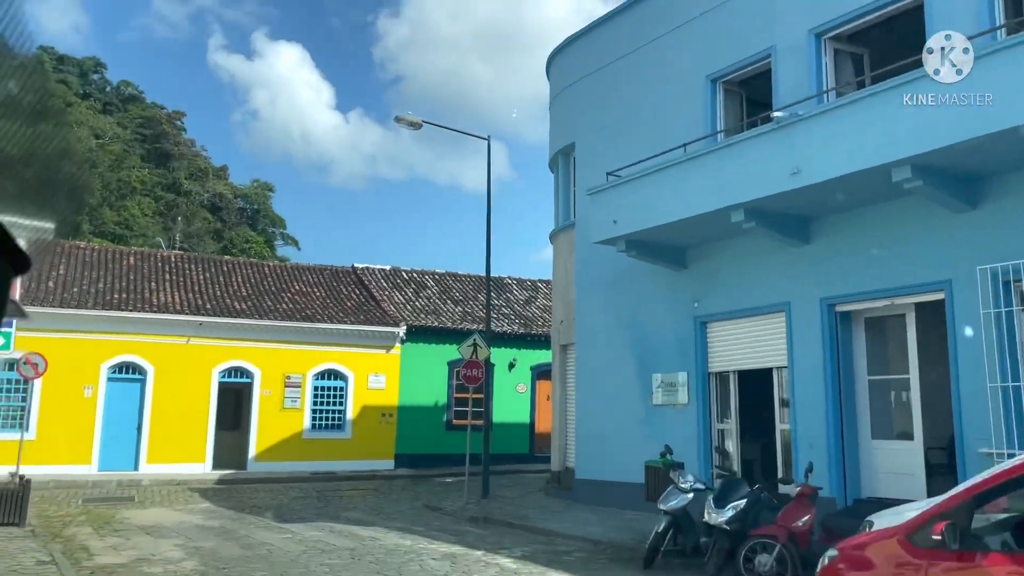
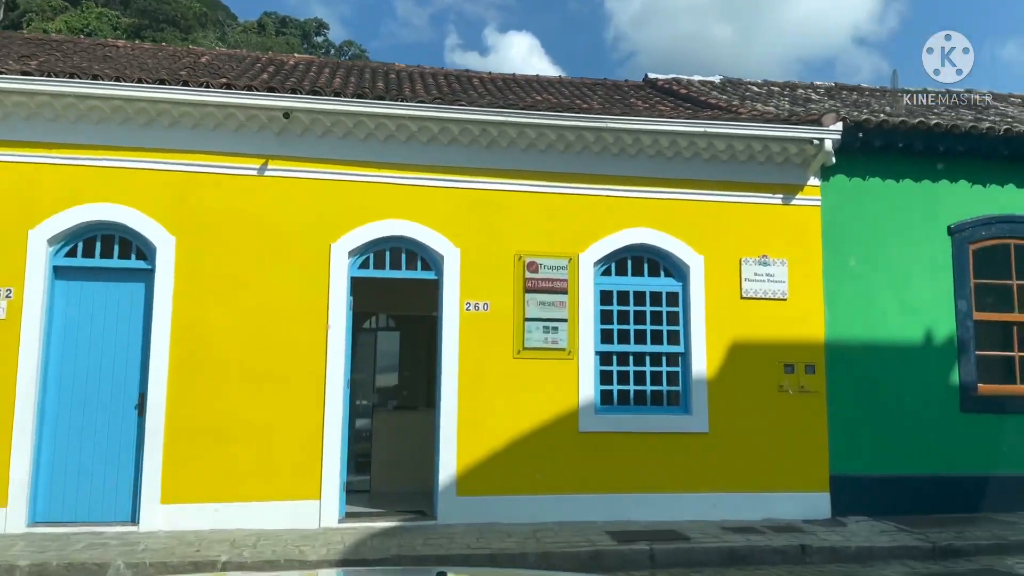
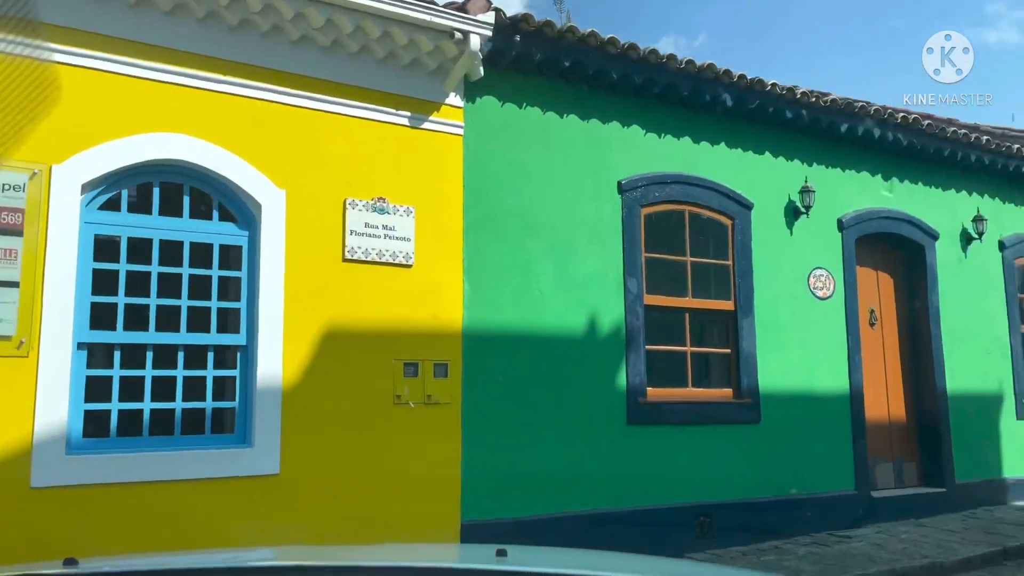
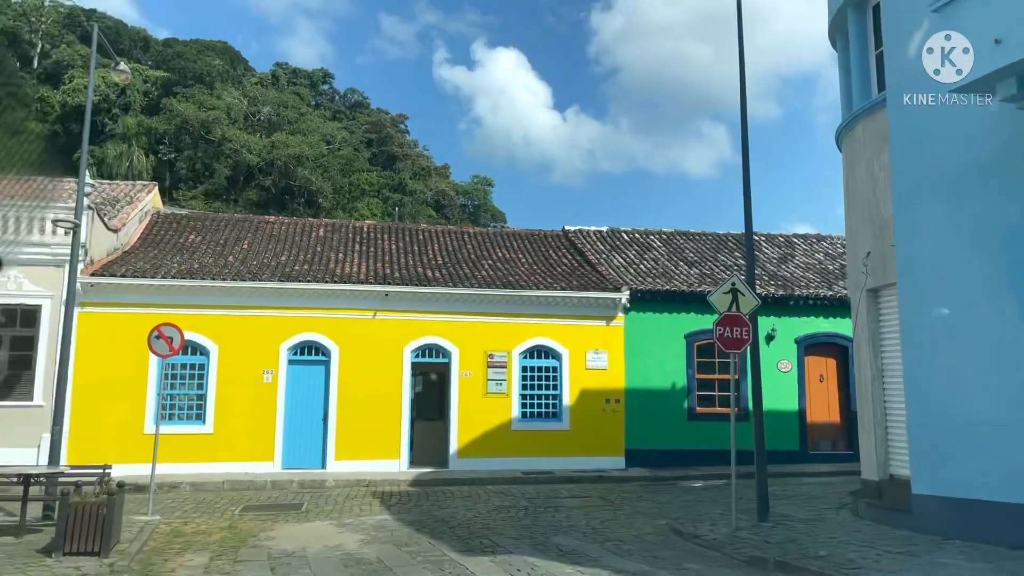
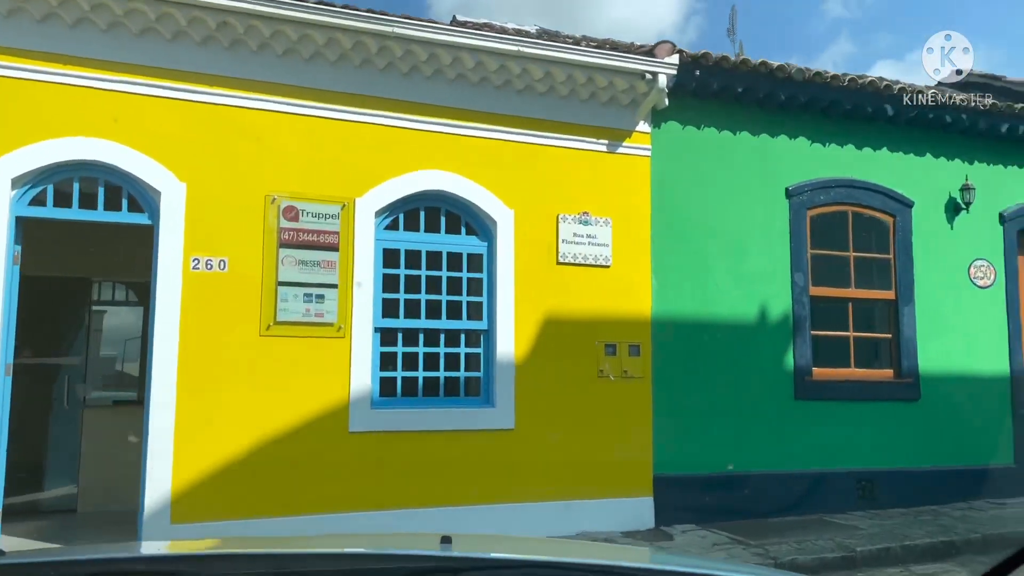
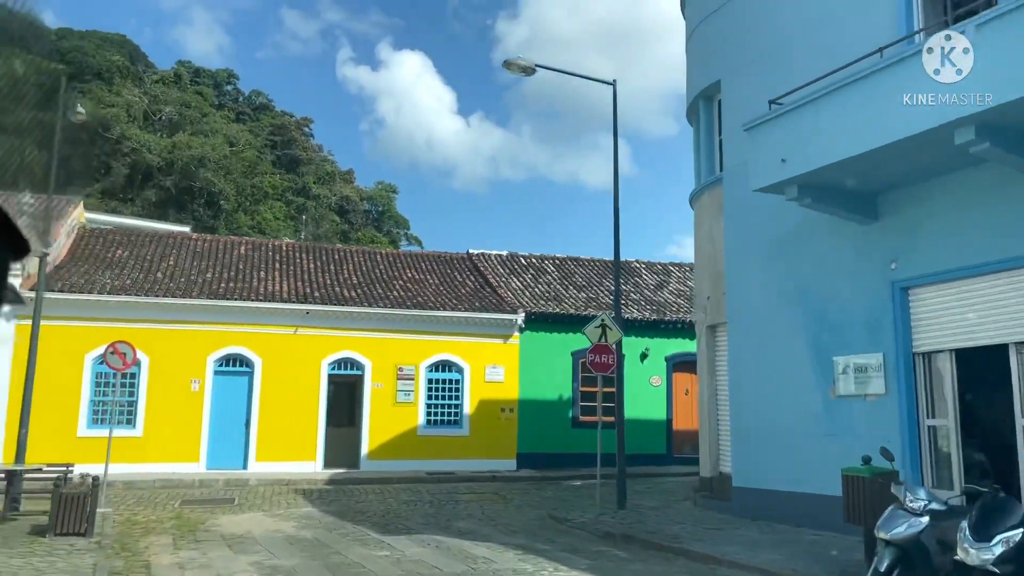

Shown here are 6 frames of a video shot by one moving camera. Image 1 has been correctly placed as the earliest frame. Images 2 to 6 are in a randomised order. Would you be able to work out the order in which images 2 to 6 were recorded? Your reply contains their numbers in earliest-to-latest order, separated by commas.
6, 4, 2, 5, 3
